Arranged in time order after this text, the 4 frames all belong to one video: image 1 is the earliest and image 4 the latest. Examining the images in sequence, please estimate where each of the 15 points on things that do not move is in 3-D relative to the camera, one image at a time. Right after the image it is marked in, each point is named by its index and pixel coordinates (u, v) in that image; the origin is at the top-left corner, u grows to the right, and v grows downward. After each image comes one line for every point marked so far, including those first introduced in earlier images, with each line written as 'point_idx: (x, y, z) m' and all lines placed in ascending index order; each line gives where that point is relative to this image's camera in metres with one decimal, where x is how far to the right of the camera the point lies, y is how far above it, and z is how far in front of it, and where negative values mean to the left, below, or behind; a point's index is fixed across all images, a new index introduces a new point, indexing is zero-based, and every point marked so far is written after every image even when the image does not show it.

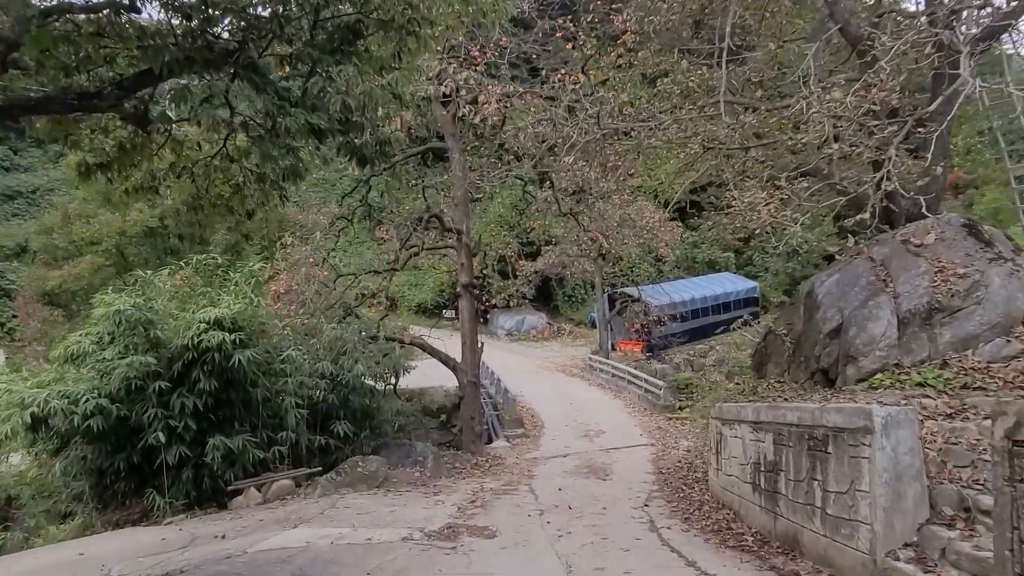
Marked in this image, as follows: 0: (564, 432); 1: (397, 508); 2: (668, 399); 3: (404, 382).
0: (+0.9, -2.5, +13.1) m
1: (-1.1, -2.2, +7.4) m
2: (+3.3, -2.4, +15.9) m
3: (-2.6, -2.3, +17.8) m
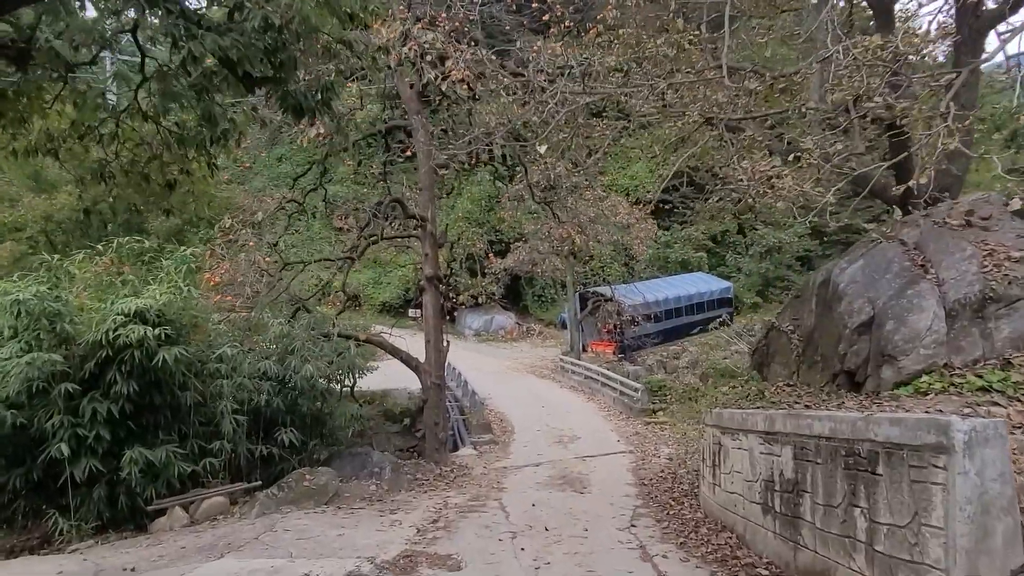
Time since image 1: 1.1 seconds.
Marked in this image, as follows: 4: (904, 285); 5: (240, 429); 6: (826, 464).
0: (+0.4, -2.5, +12.2) m
1: (-1.4, -2.1, +6.4) m
2: (+2.7, -2.3, +15.0) m
3: (-3.3, -2.2, +16.7) m
4: (+2.5, 0.0, +4.7) m
5: (-2.8, -1.5, +7.6) m
6: (+1.7, -0.9, +4.0) m
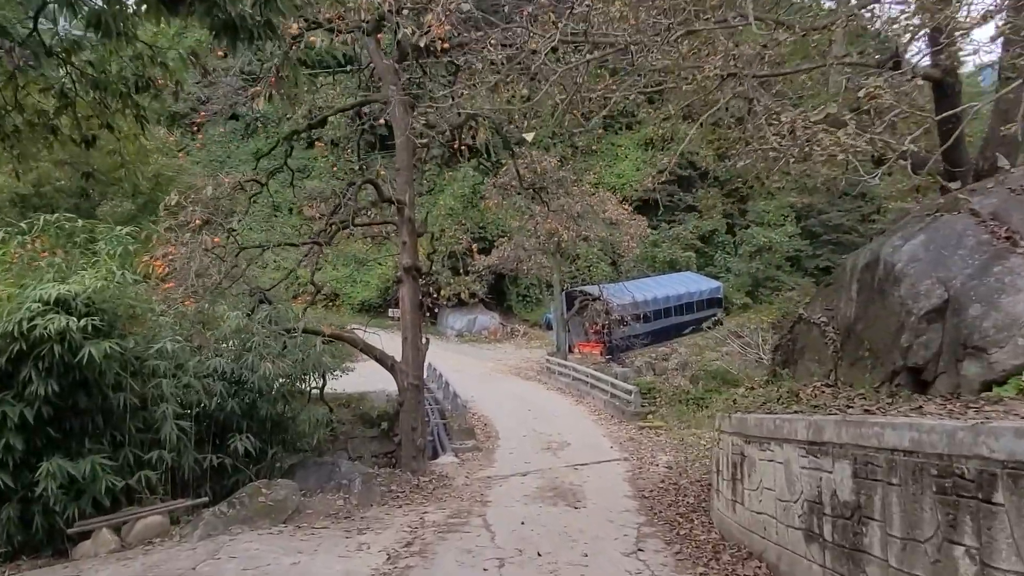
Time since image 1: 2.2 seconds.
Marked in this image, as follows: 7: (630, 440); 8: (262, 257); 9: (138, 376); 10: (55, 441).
0: (+0.2, -2.4, +11.3) m
1: (-1.5, -2.0, +5.4) m
2: (+2.4, -2.2, +14.2) m
3: (-3.7, -2.1, +15.7) m
4: (+2.4, +0.1, +3.8) m
5: (-2.9, -1.3, +6.6) m
6: (+1.7, -0.8, +3.1) m
7: (+1.8, -2.4, +11.6) m
8: (-2.8, +0.3, +8.3) m
9: (-3.2, -0.8, +6.4) m
10: (-3.6, -1.2, +5.9) m
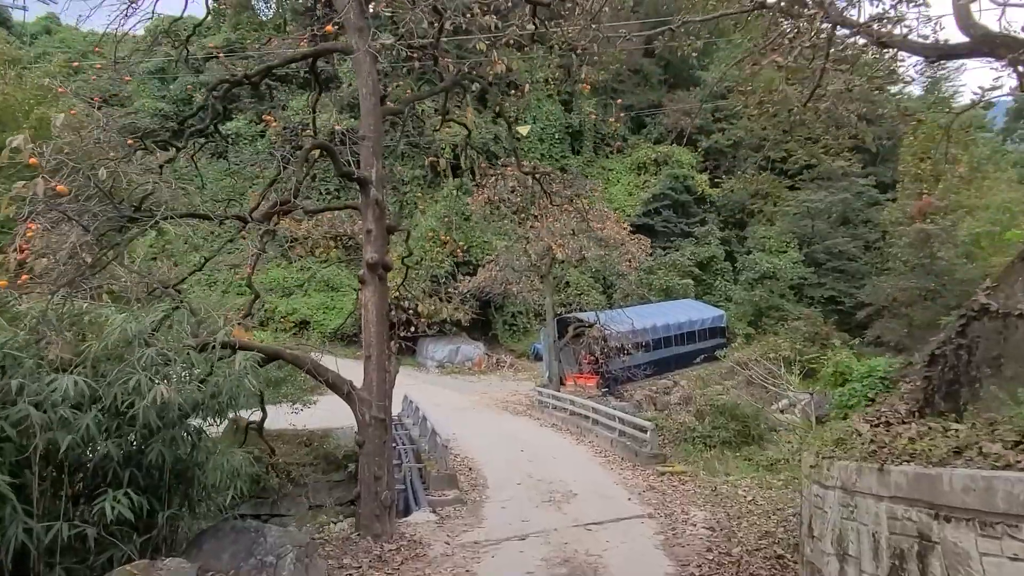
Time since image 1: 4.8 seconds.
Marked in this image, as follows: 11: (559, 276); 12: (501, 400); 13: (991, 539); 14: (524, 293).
0: (+0.1, -2.5, +9.0) m
1: (-1.5, -1.8, +3.1) m
2: (+2.2, -2.5, +12.0) m
3: (-3.9, -2.4, +13.4) m
4: (+2.5, +0.3, +1.7) m
5: (-2.9, -1.2, +4.3) m
6: (+1.8, -0.6, +1.0) m
7: (+1.7, -2.5, +9.4) m
8: (-2.8, +0.4, +6.1) m
9: (-3.2, -0.6, +4.1) m
10: (-3.6, -1.1, +3.6) m
11: (+1.2, +0.3, +18.5) m
12: (-0.2, -2.8, +18.6) m
13: (+1.7, -0.9, +2.6) m
14: (+0.3, -0.1, +19.0) m
